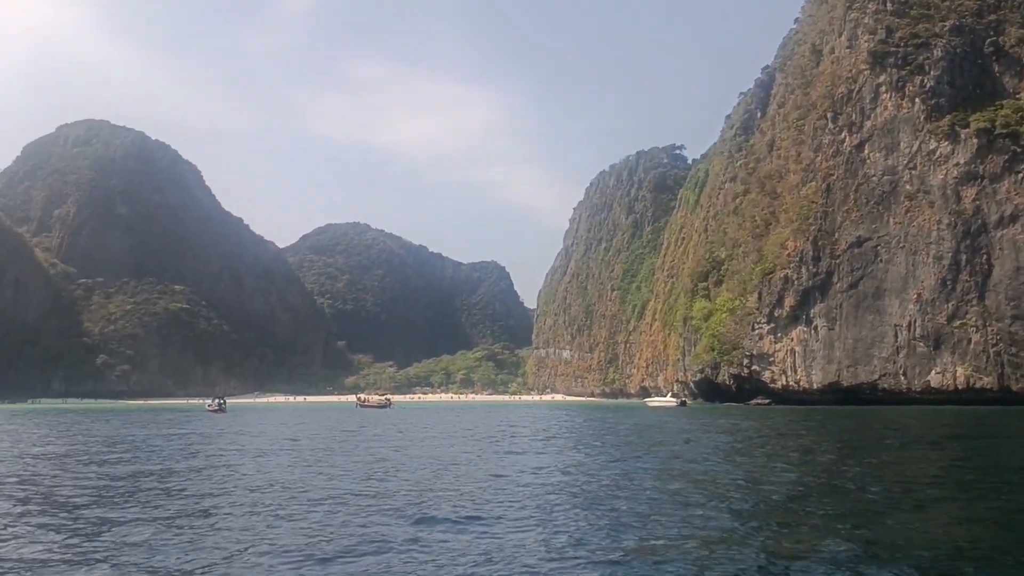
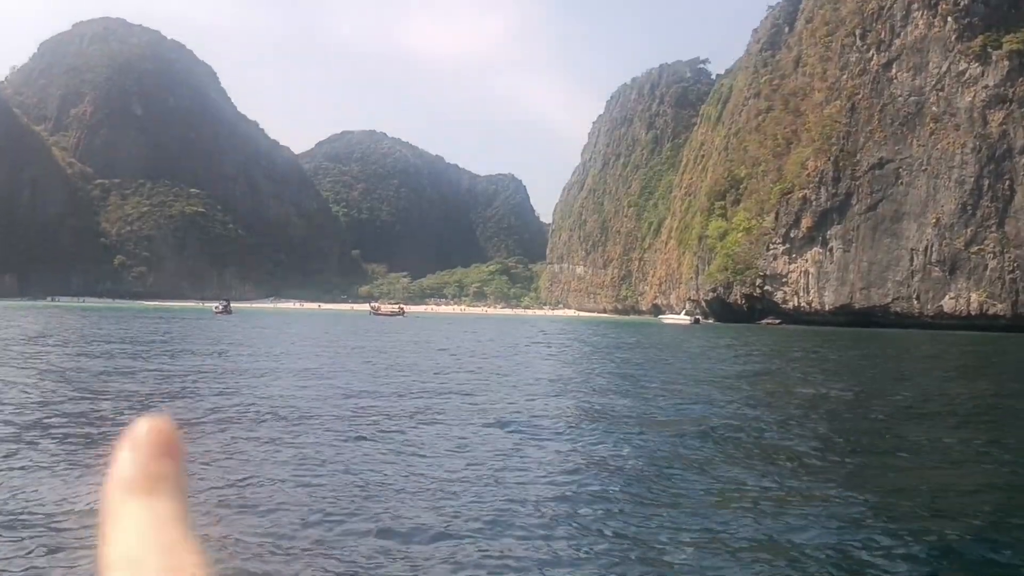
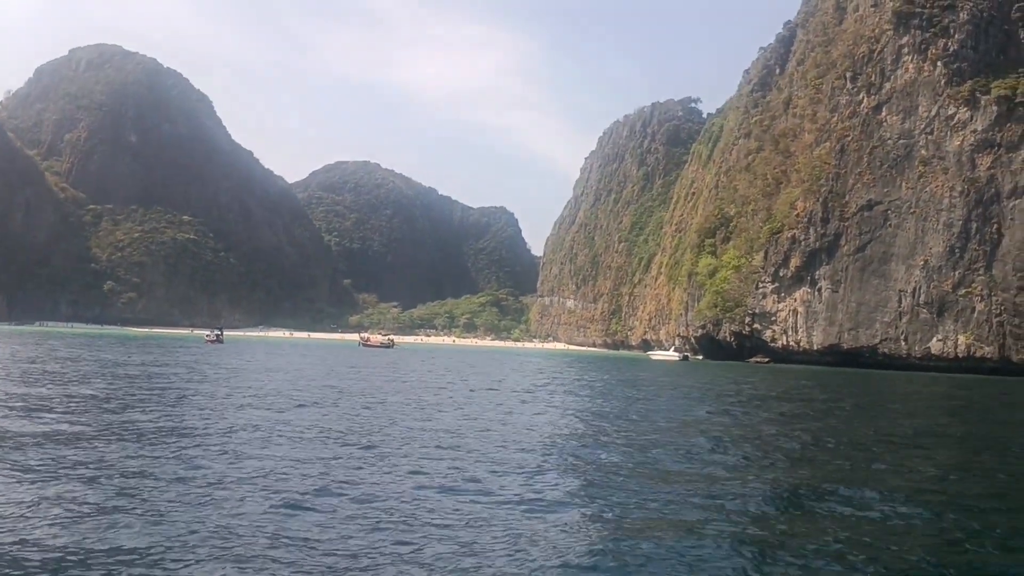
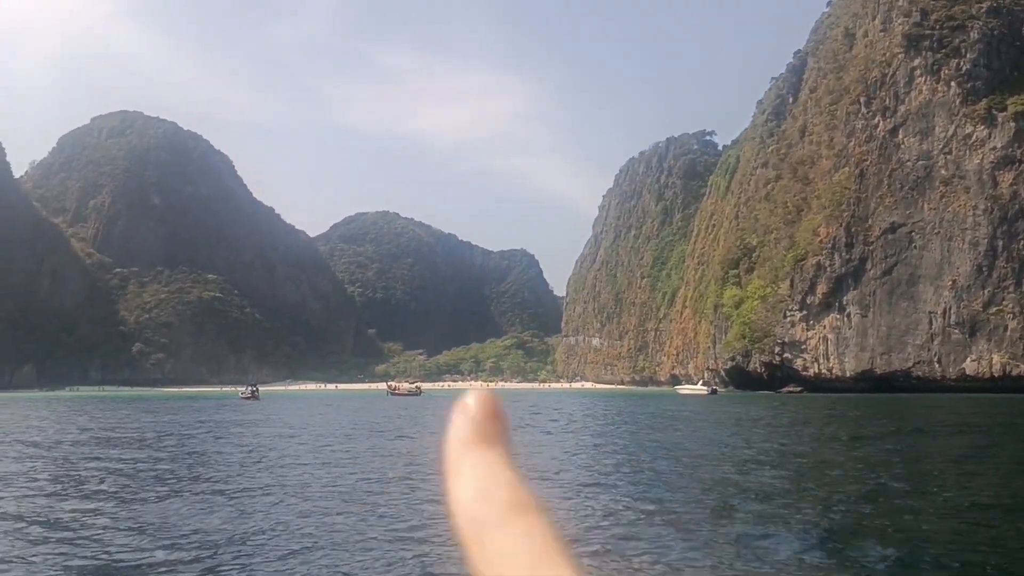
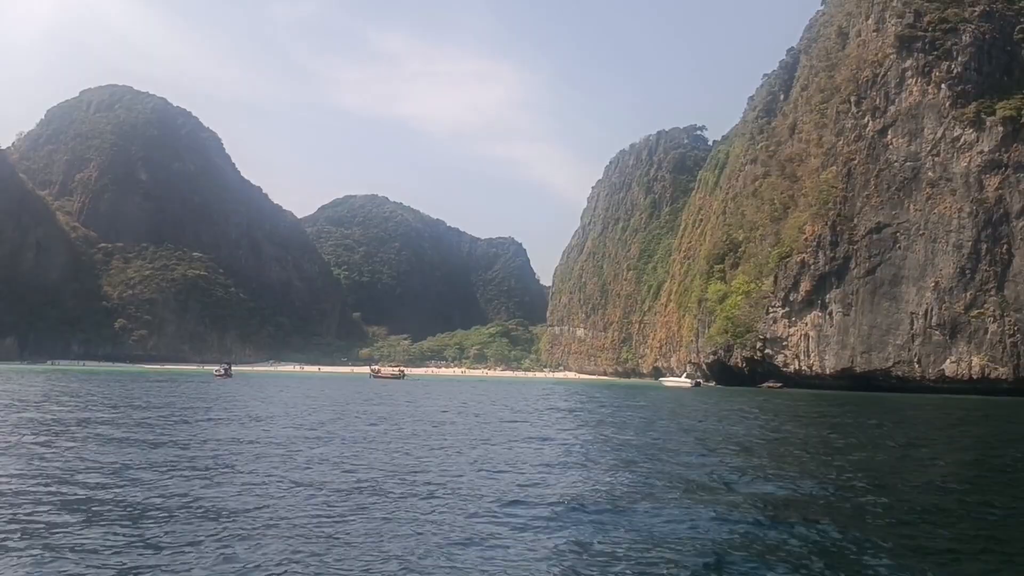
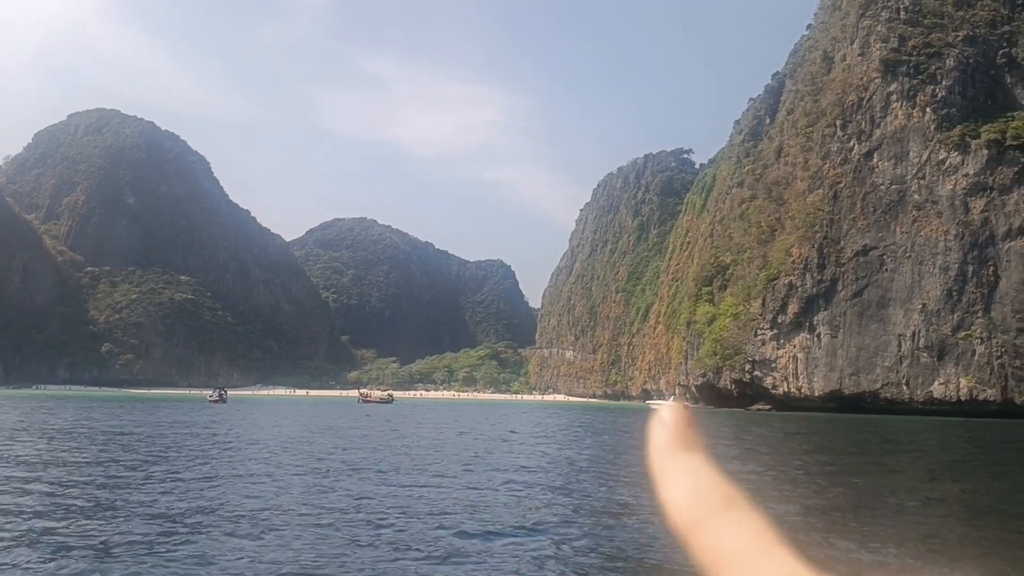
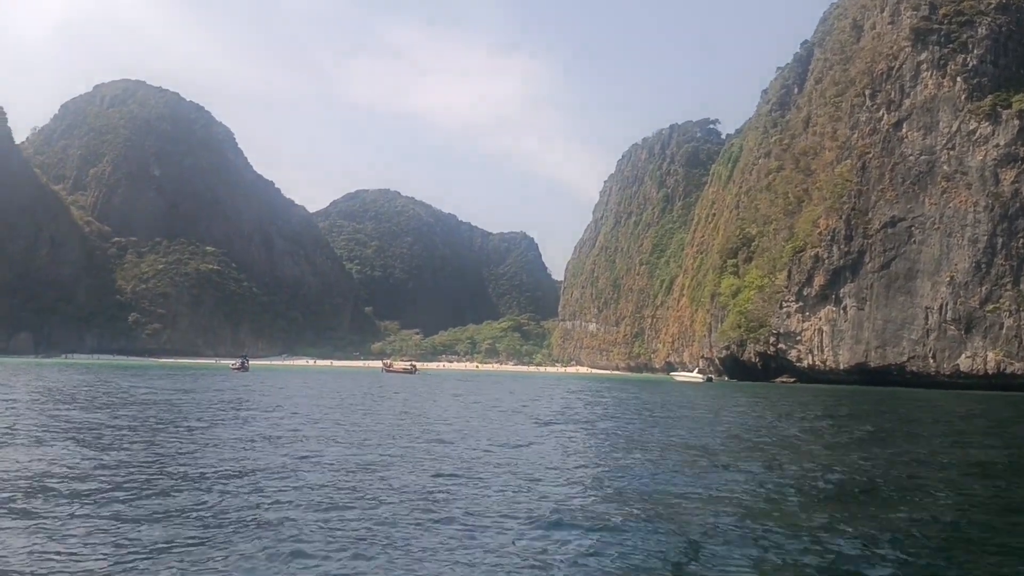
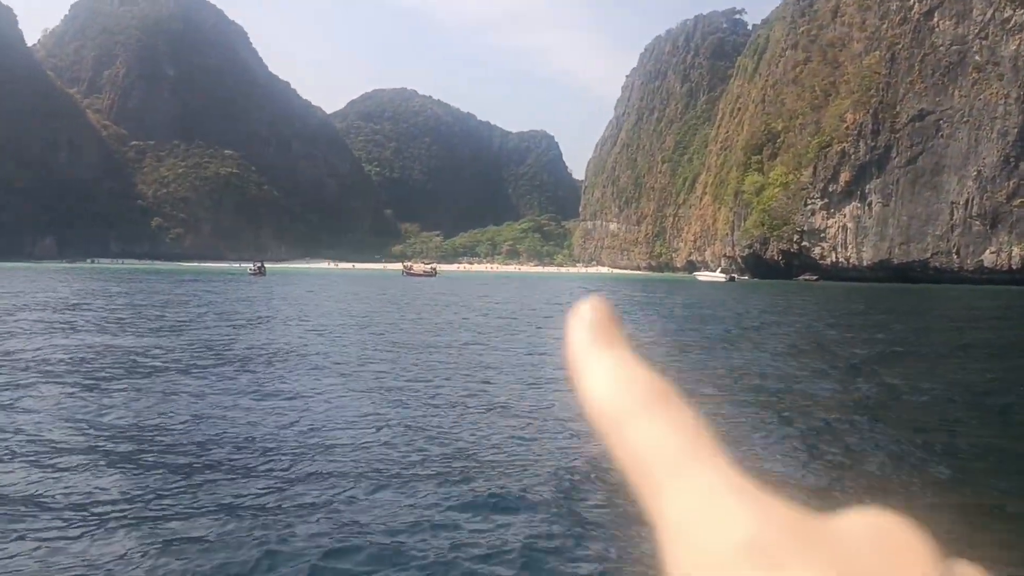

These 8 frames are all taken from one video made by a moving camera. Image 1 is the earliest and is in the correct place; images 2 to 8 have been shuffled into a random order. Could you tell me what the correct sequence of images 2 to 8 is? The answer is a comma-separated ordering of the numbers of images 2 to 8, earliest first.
4, 6, 7, 3, 5, 2, 8
